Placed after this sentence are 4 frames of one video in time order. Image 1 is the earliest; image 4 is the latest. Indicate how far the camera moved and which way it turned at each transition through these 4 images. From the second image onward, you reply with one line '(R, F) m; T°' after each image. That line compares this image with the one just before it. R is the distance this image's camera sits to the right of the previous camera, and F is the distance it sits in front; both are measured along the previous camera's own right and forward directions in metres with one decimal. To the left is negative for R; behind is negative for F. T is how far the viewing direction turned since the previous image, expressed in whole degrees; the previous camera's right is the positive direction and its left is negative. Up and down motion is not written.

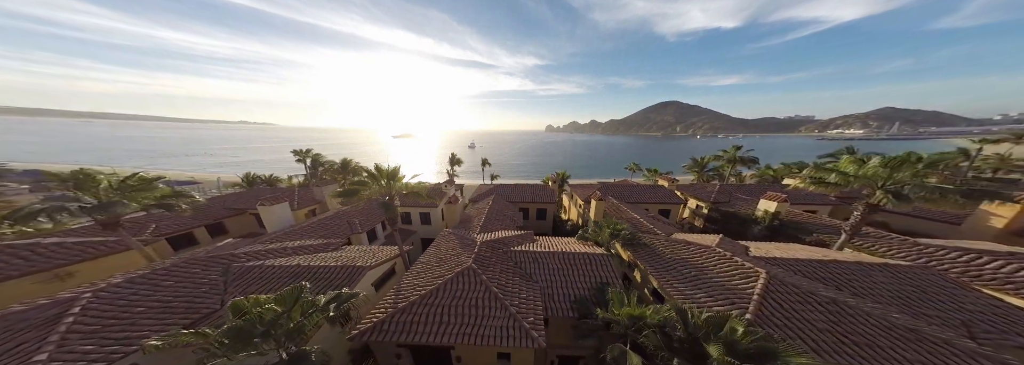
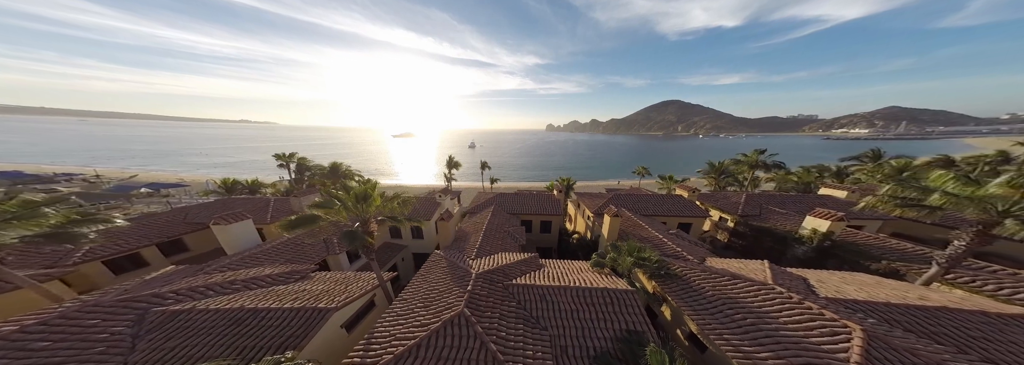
(-0.1, +2.0) m; 0°
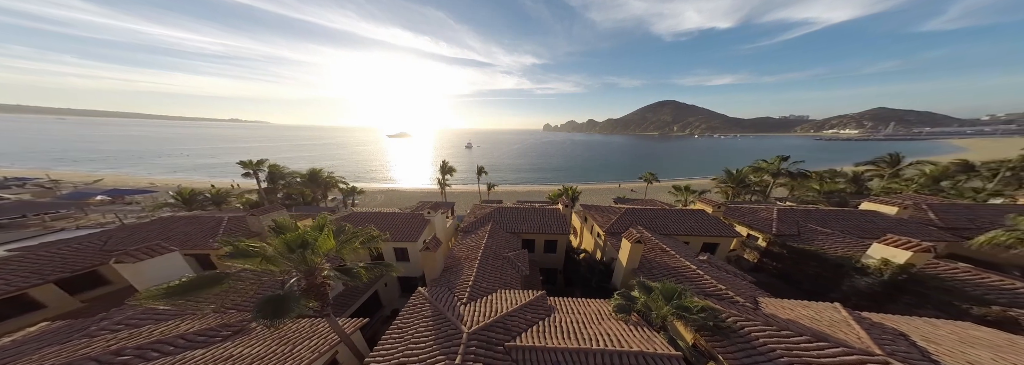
(-0.3, +2.3) m; +1°
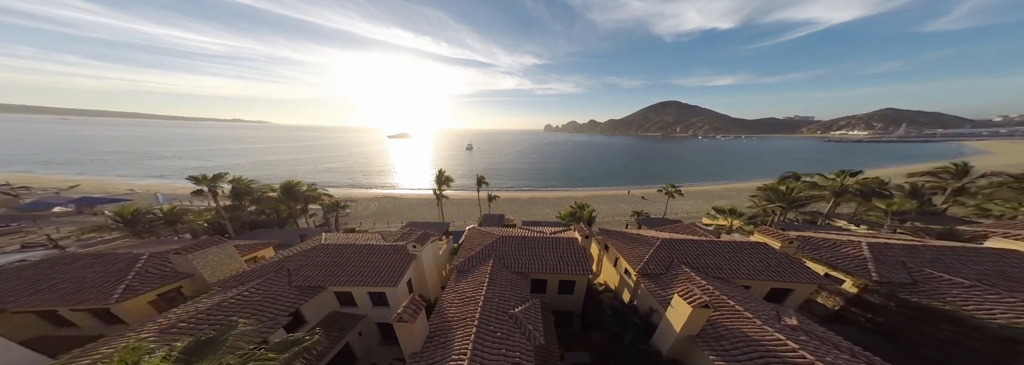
(-0.4, +3.3) m; 0°
